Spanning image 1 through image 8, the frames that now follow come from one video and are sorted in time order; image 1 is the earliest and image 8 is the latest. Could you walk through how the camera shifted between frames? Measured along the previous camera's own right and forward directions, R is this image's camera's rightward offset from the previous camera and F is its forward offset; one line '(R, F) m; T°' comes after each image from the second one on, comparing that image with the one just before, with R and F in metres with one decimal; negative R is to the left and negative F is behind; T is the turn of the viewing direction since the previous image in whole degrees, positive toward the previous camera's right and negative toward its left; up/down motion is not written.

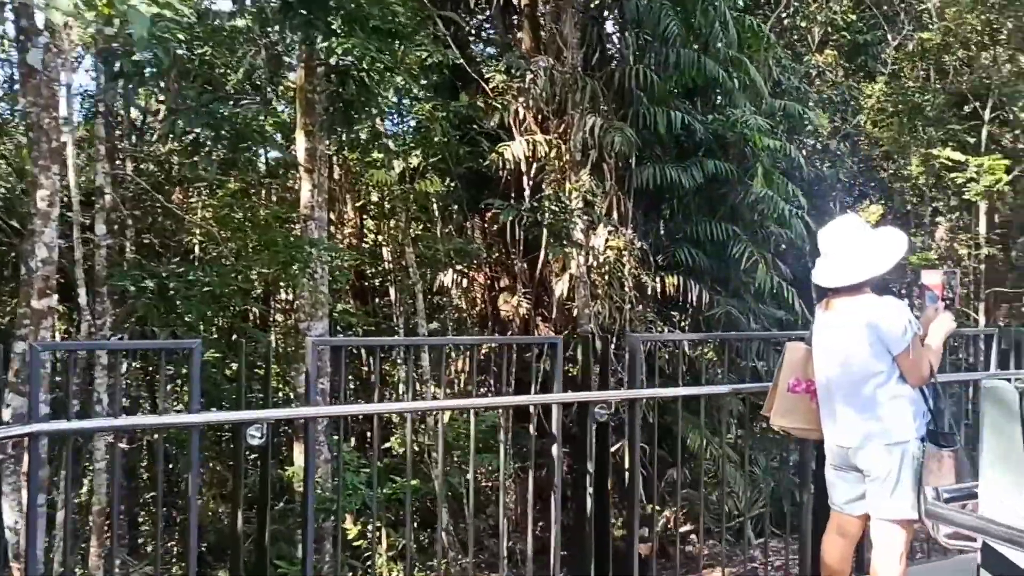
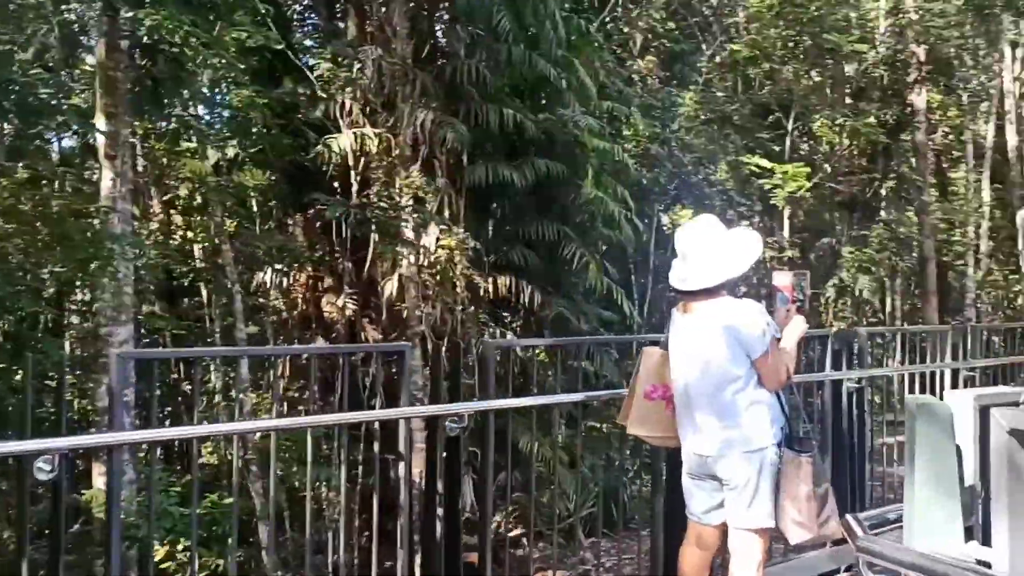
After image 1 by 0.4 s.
(-0.1, +0.3) m; +11°
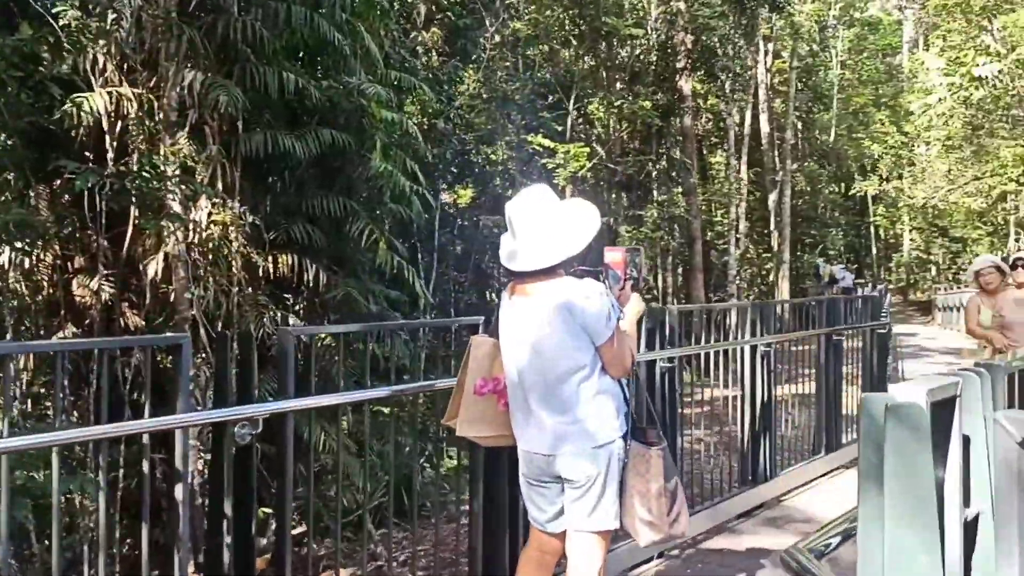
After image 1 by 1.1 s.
(-0.1, +0.5) m; +14°
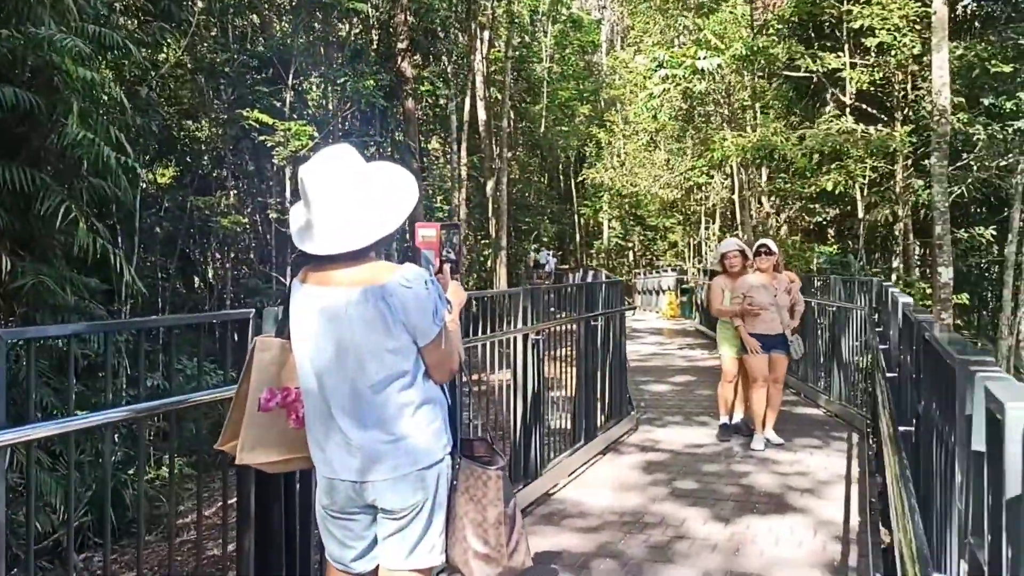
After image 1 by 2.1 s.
(-0.2, +0.6) m; +18°
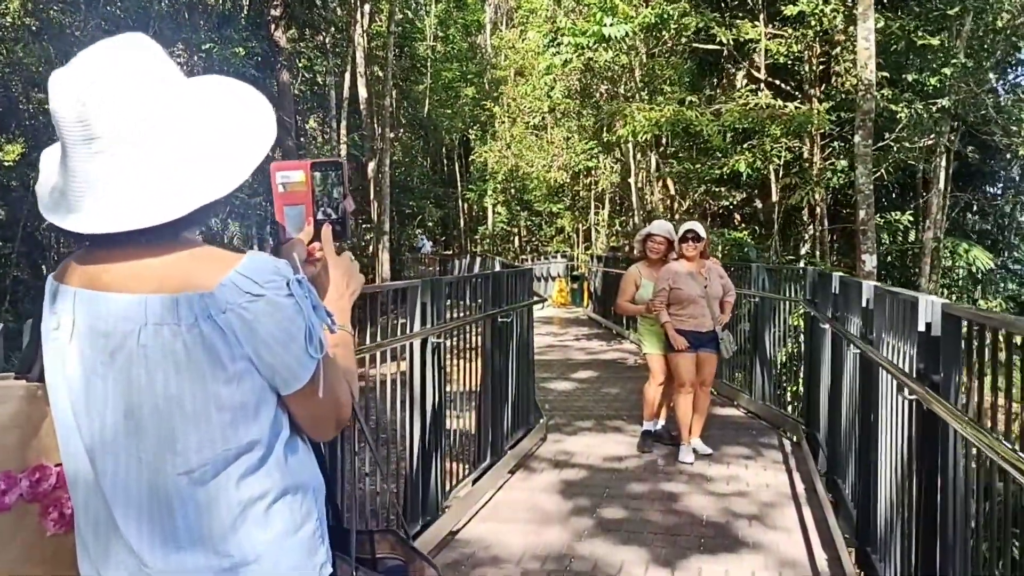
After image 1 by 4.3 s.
(-0.1, +1.0) m; +7°
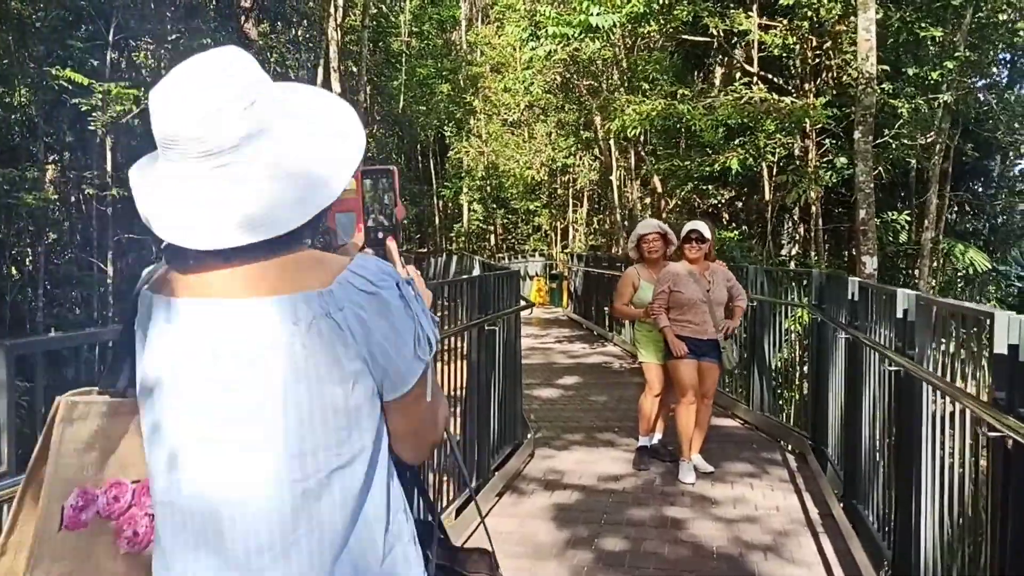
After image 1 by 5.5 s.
(-0.1, +0.5) m; +2°
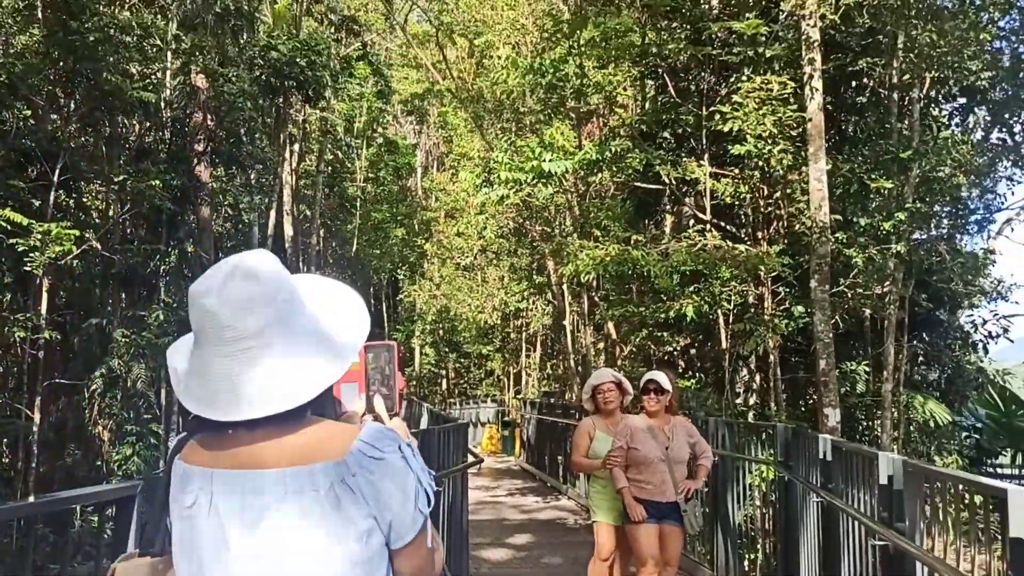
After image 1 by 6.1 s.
(0.0, +0.4) m; +3°
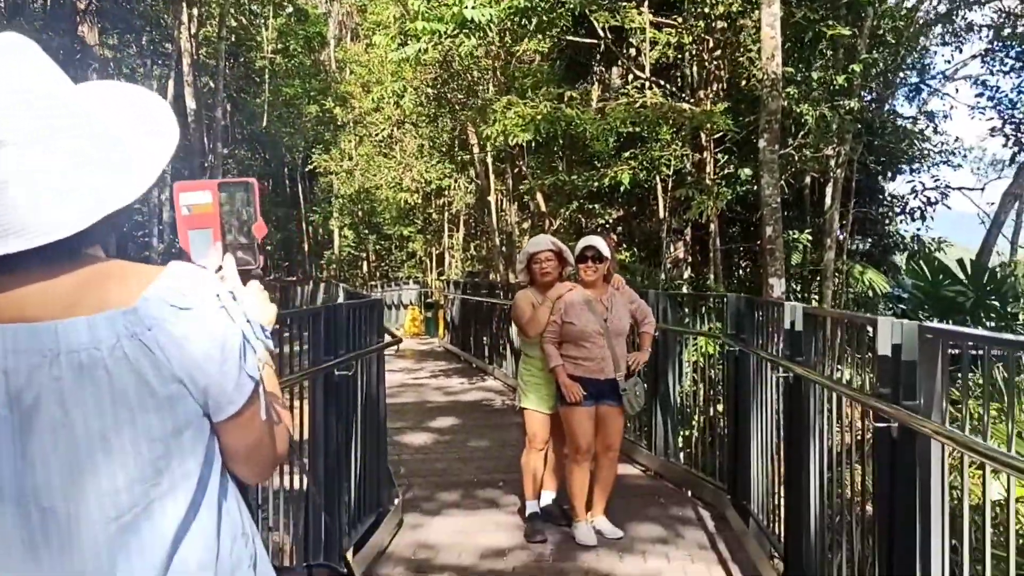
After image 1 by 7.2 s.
(0.0, +0.7) m; +5°
